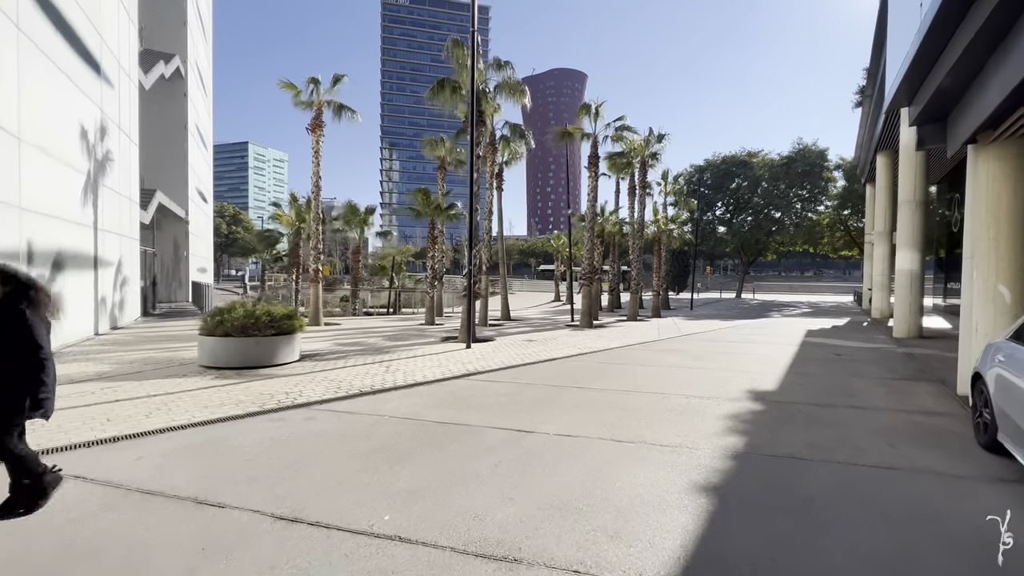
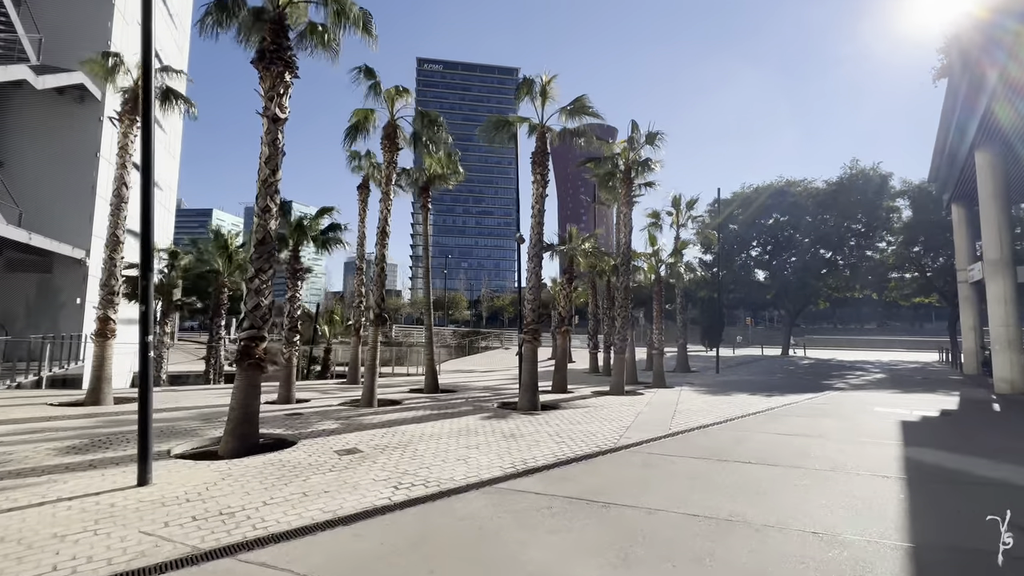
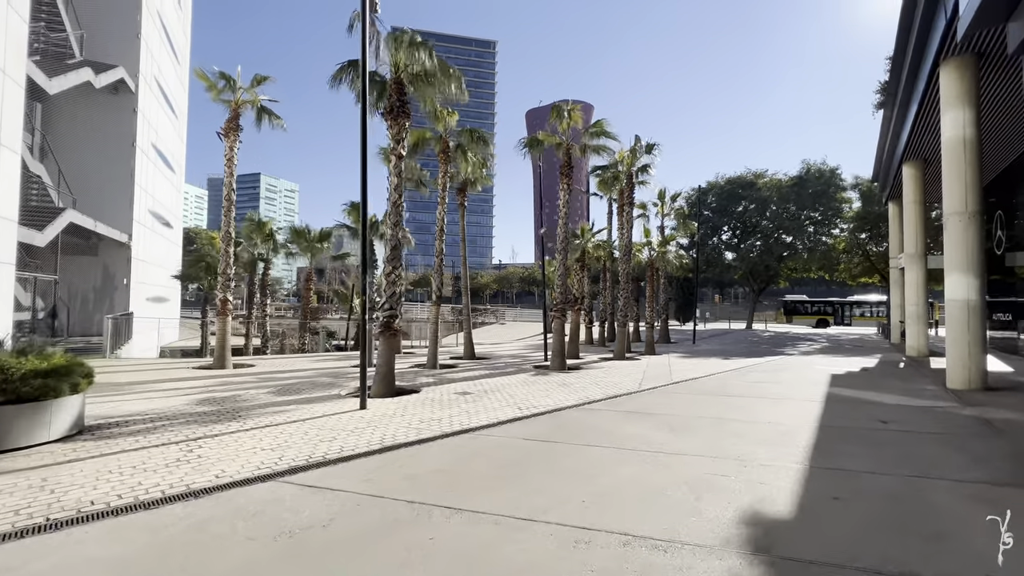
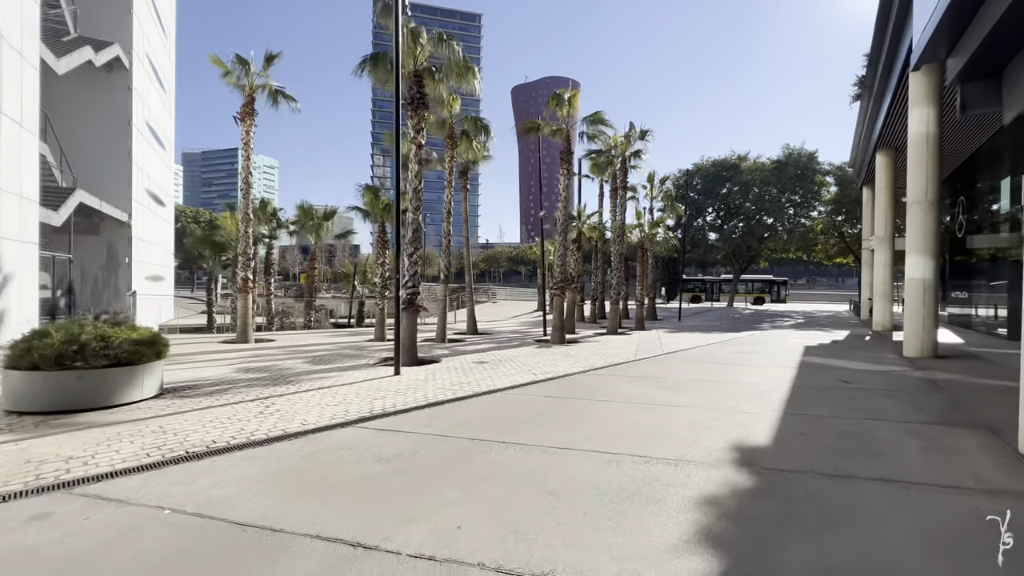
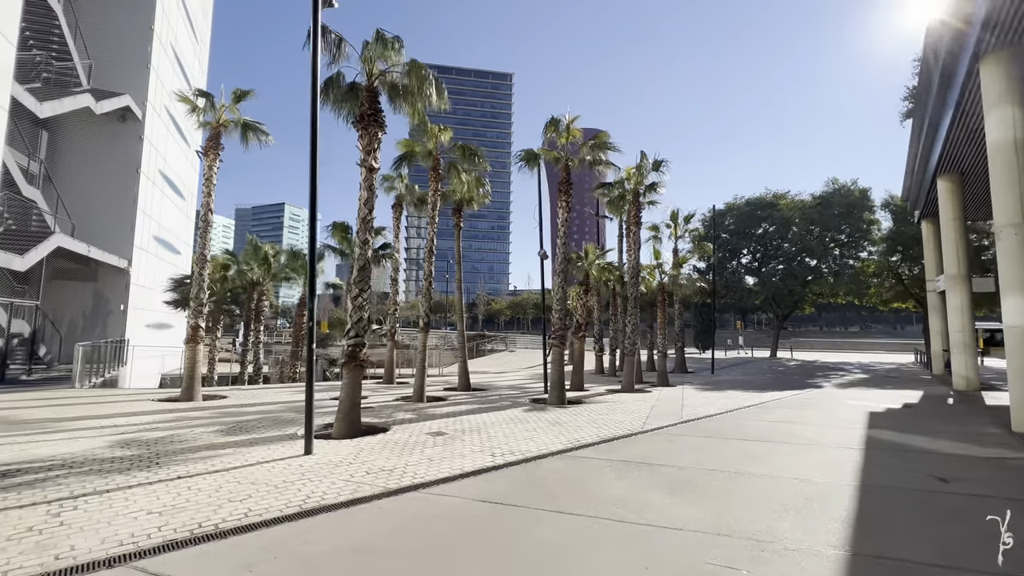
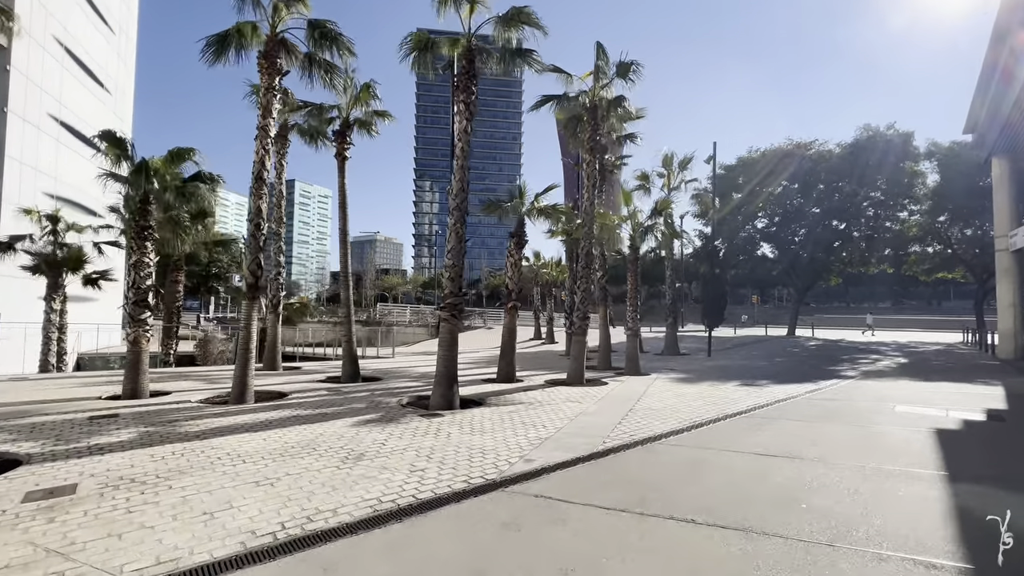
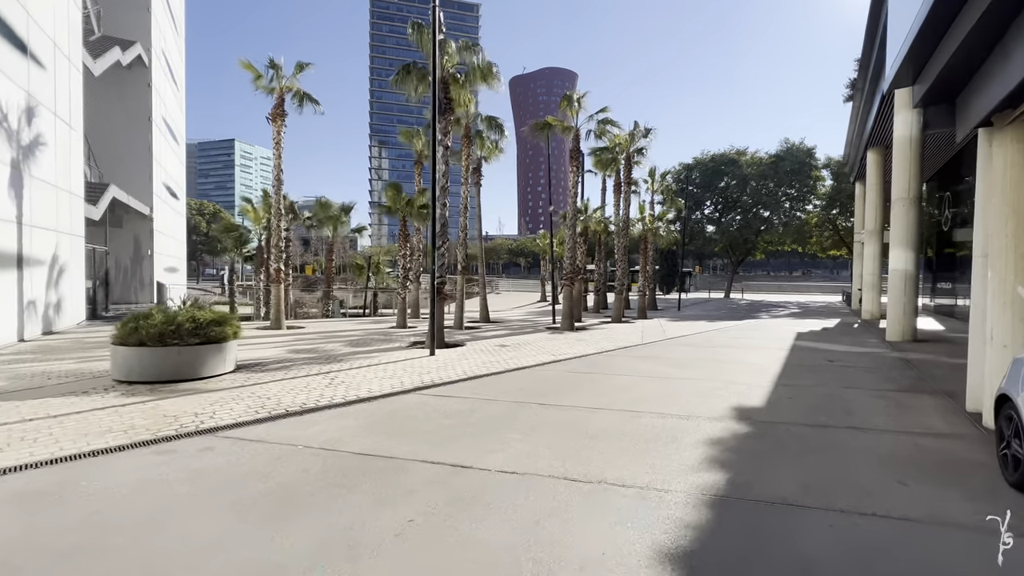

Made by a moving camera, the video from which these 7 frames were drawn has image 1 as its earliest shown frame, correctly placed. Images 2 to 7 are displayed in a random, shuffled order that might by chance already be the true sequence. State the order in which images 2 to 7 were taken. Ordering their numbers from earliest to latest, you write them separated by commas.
7, 4, 3, 5, 2, 6
